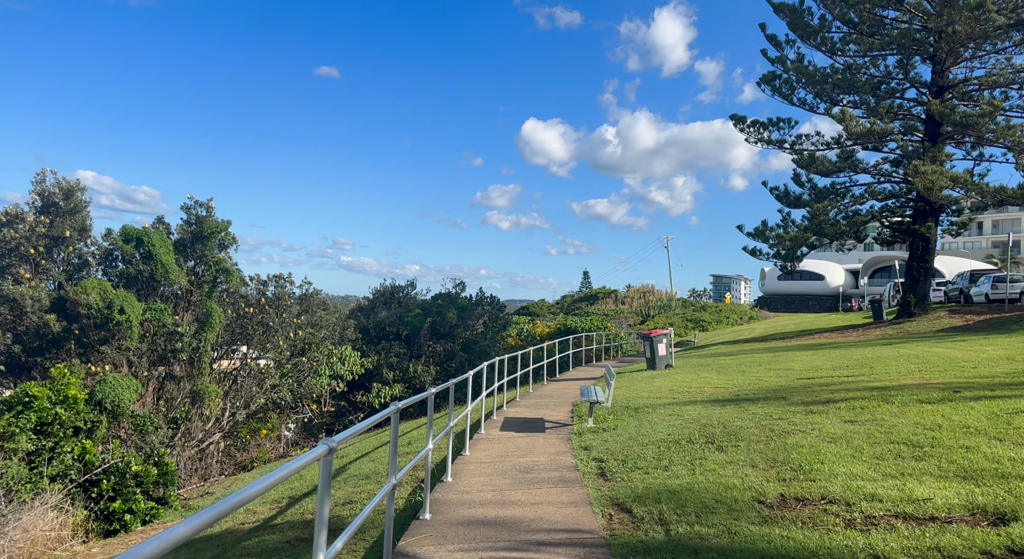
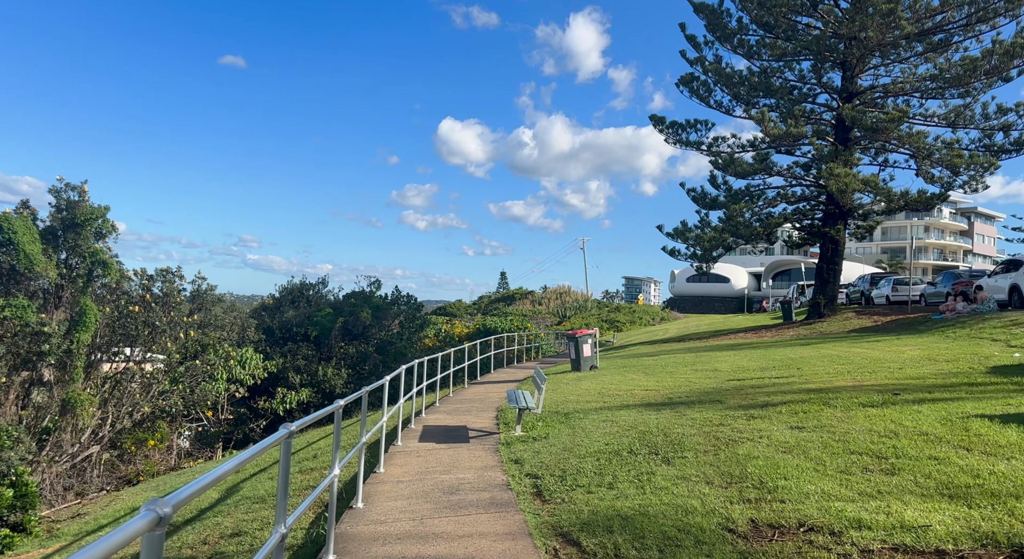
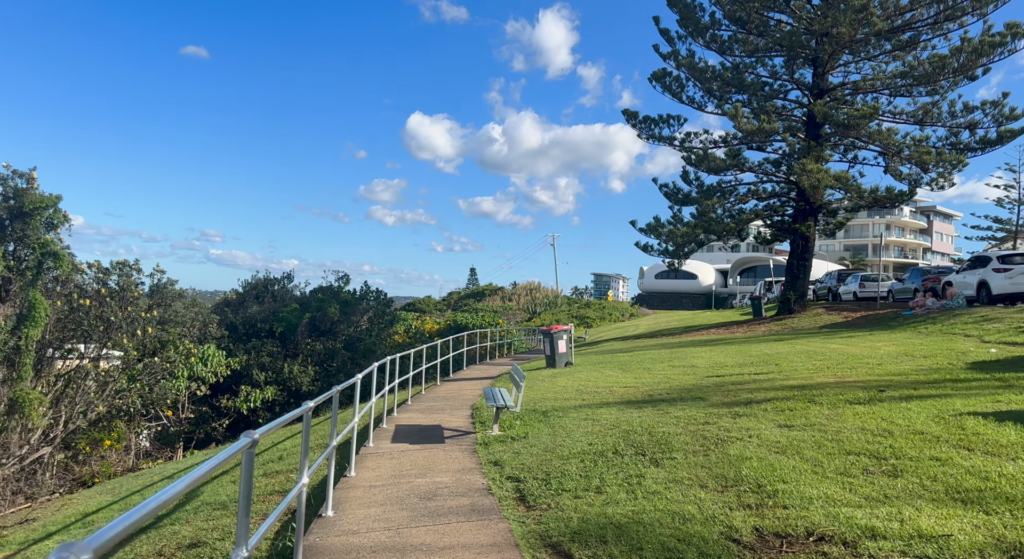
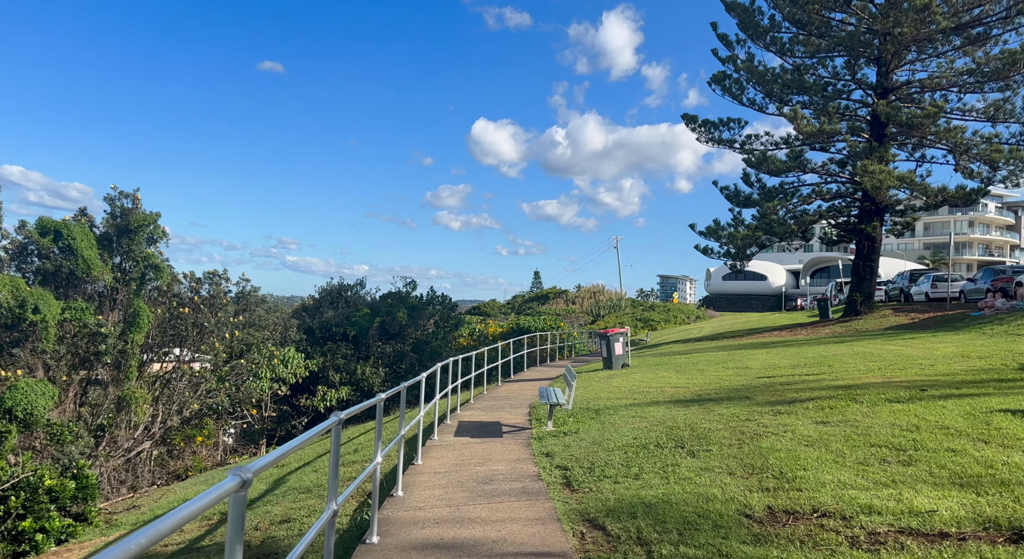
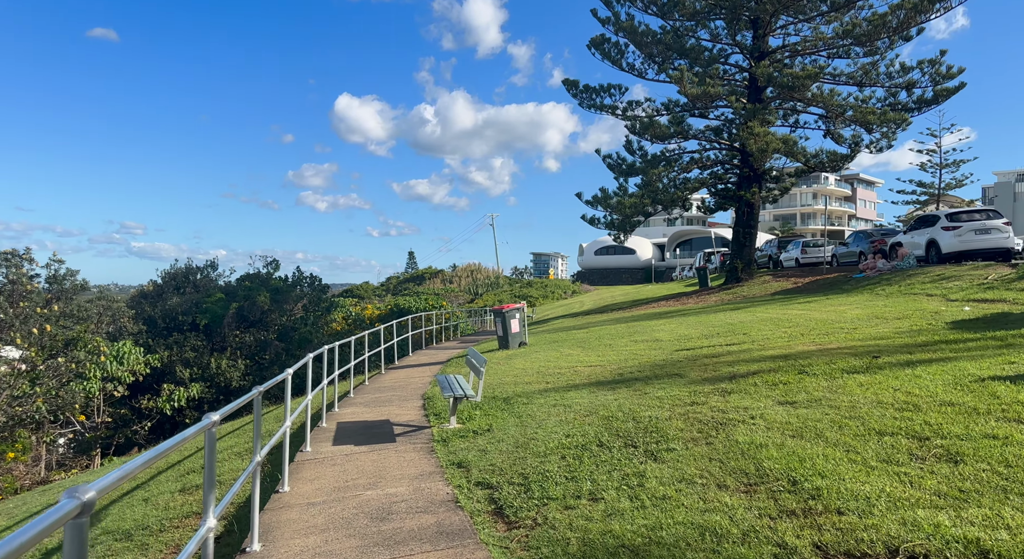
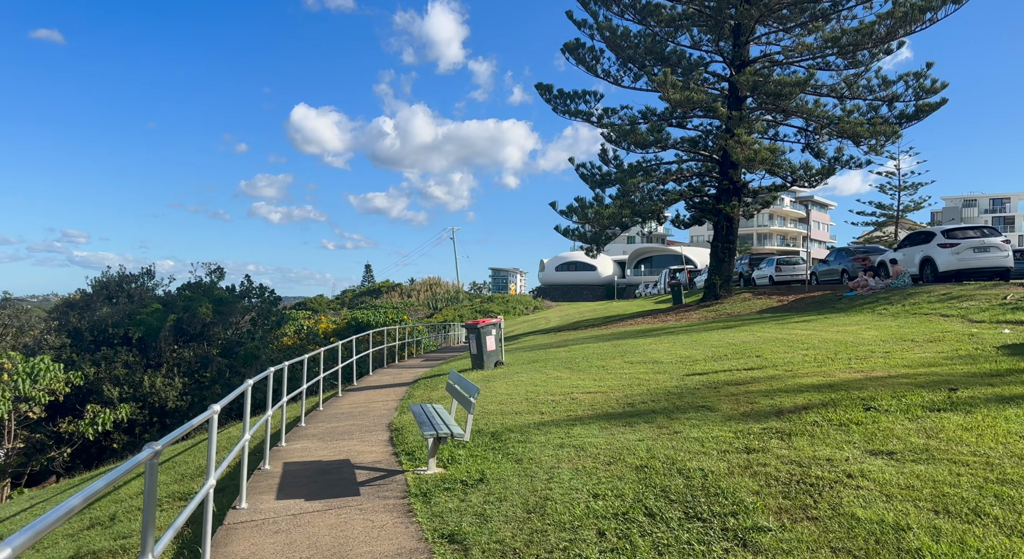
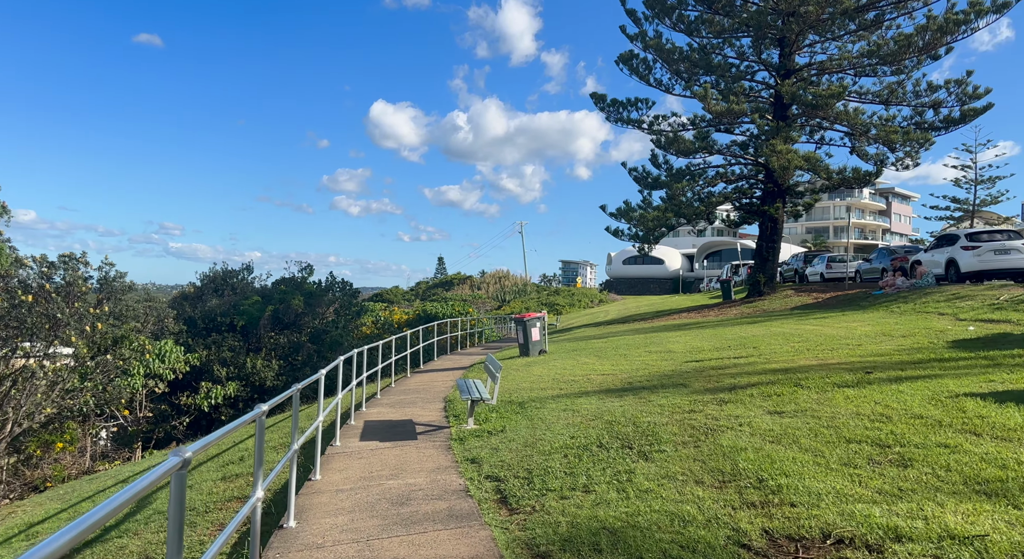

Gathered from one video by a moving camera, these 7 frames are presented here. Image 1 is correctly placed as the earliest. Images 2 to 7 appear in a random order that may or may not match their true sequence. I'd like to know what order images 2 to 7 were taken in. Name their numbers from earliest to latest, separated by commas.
4, 2, 3, 7, 5, 6
